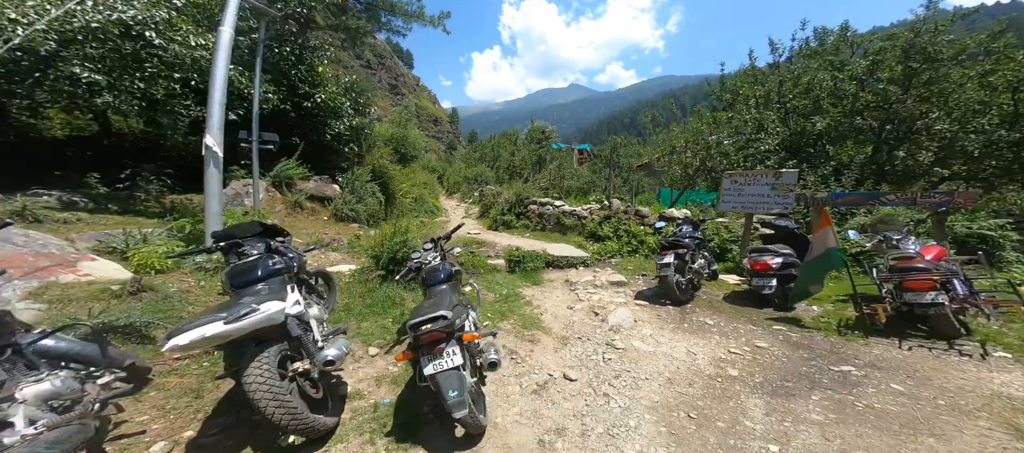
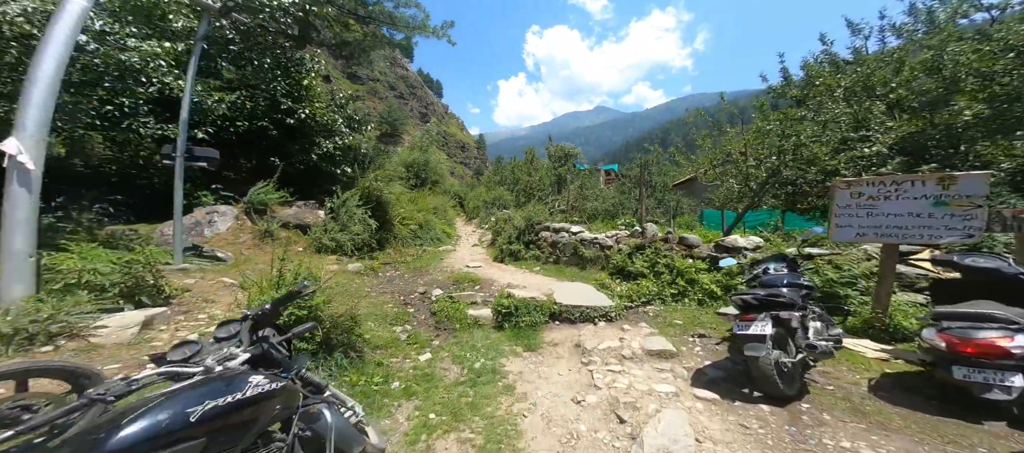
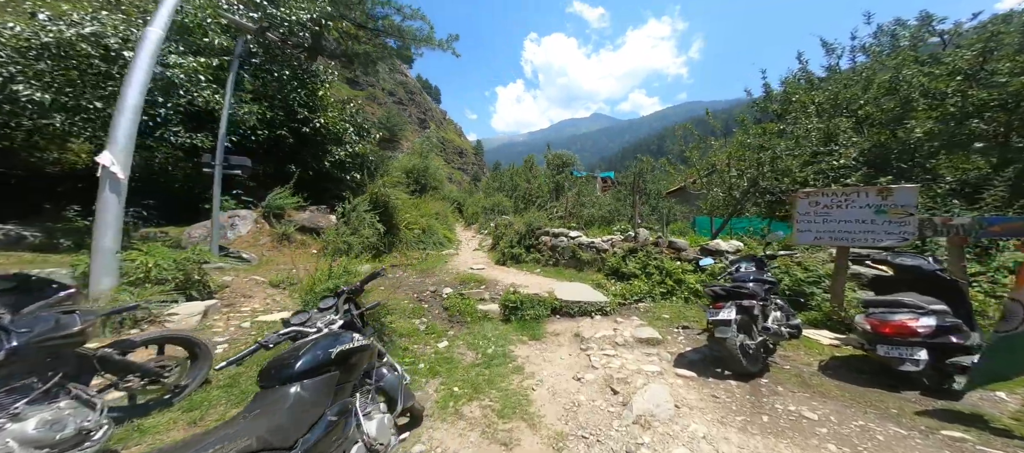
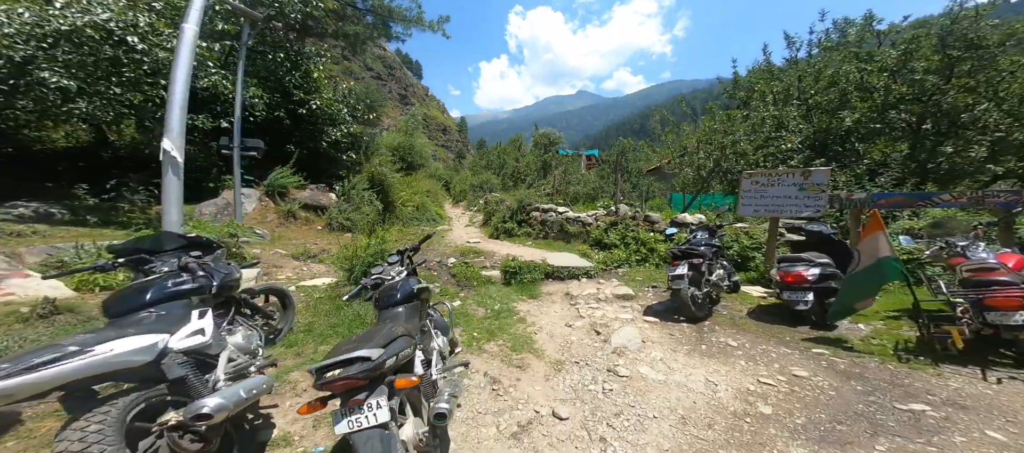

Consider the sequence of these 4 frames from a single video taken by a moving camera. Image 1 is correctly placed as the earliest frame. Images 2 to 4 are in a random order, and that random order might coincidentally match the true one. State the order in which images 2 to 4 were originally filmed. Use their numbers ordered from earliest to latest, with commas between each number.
4, 3, 2
